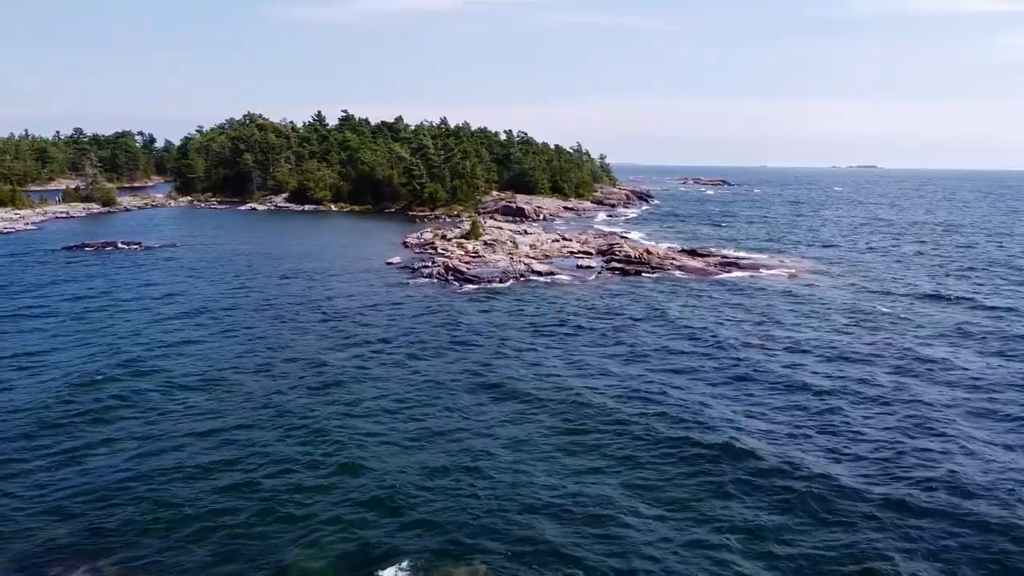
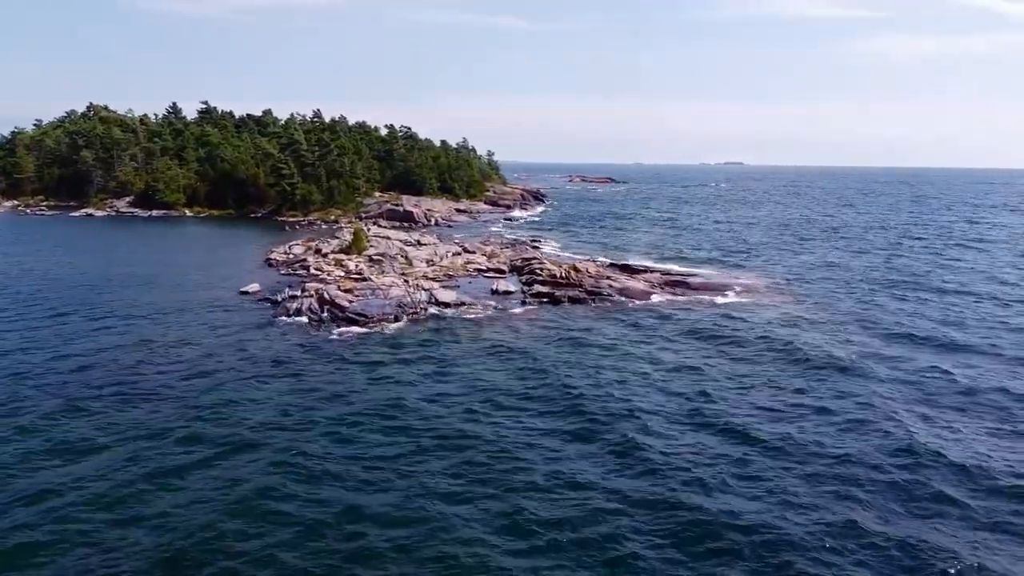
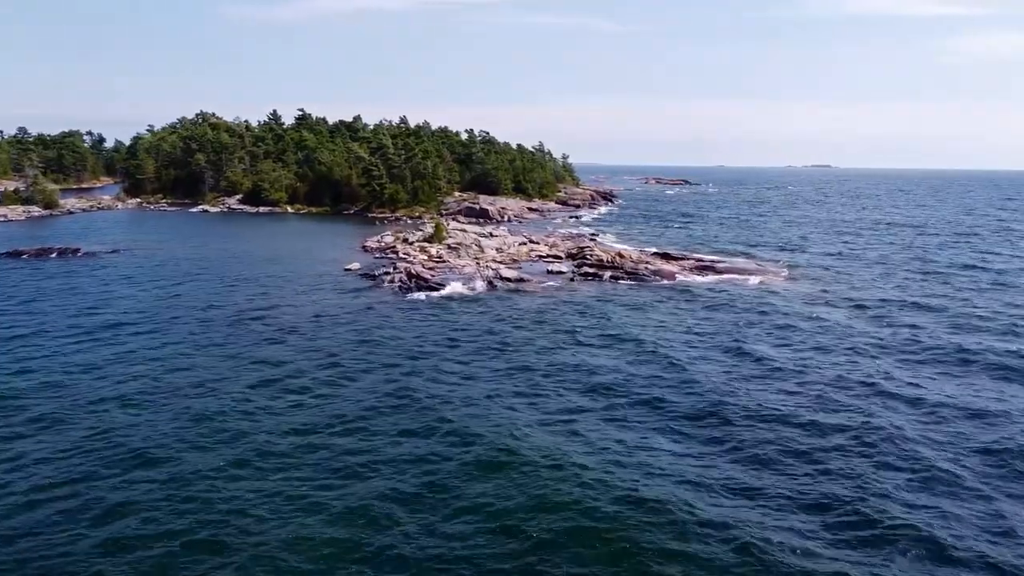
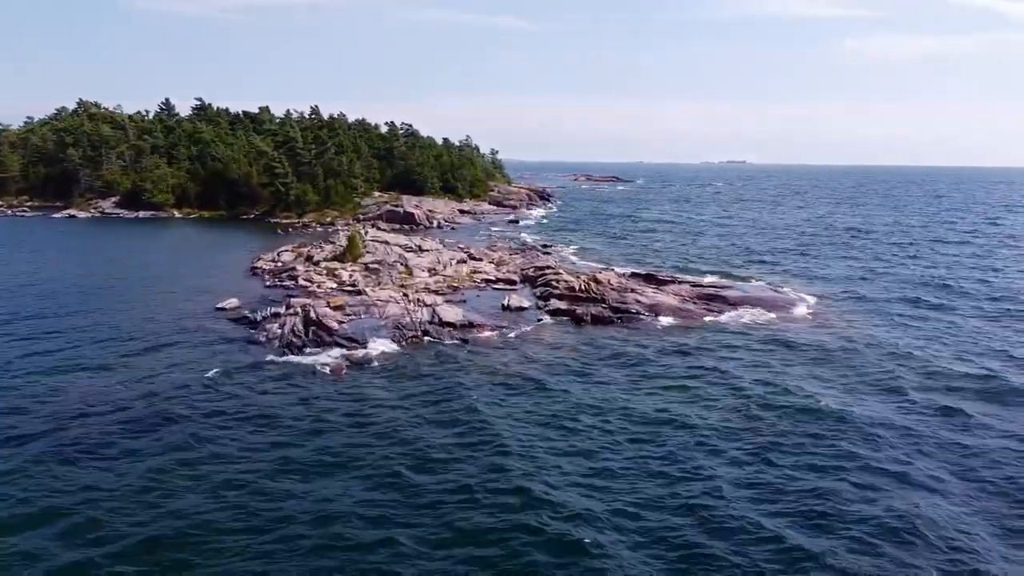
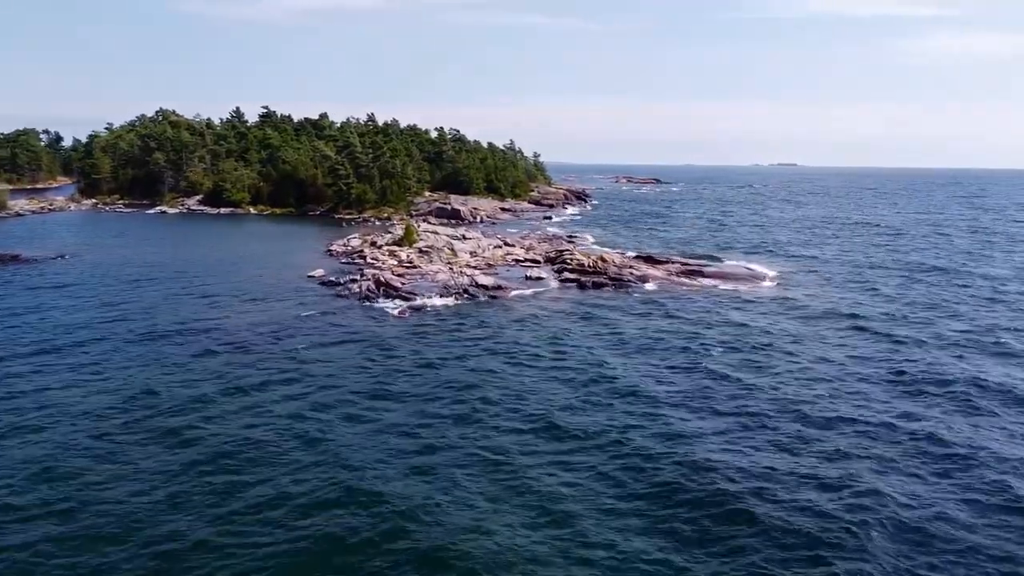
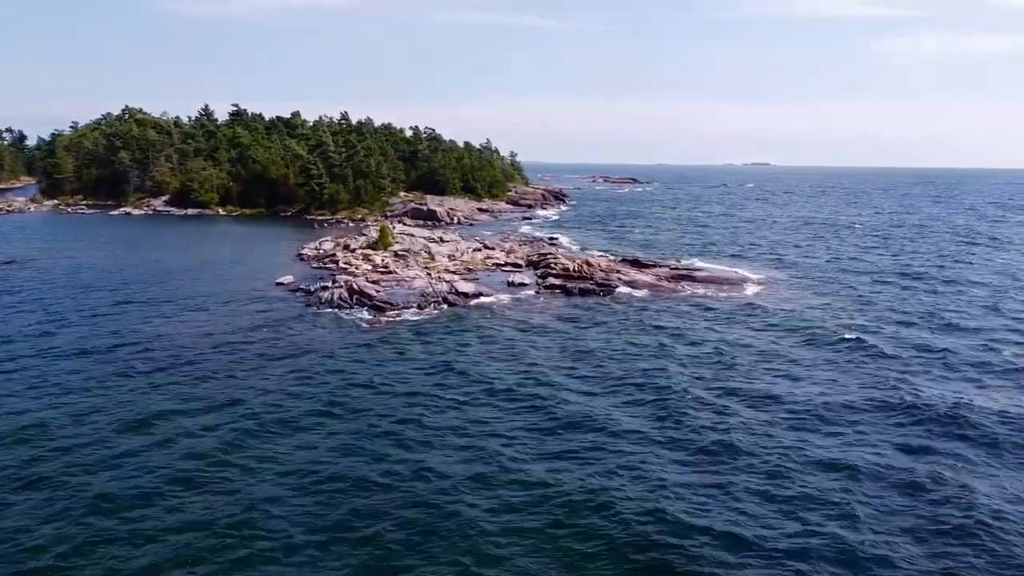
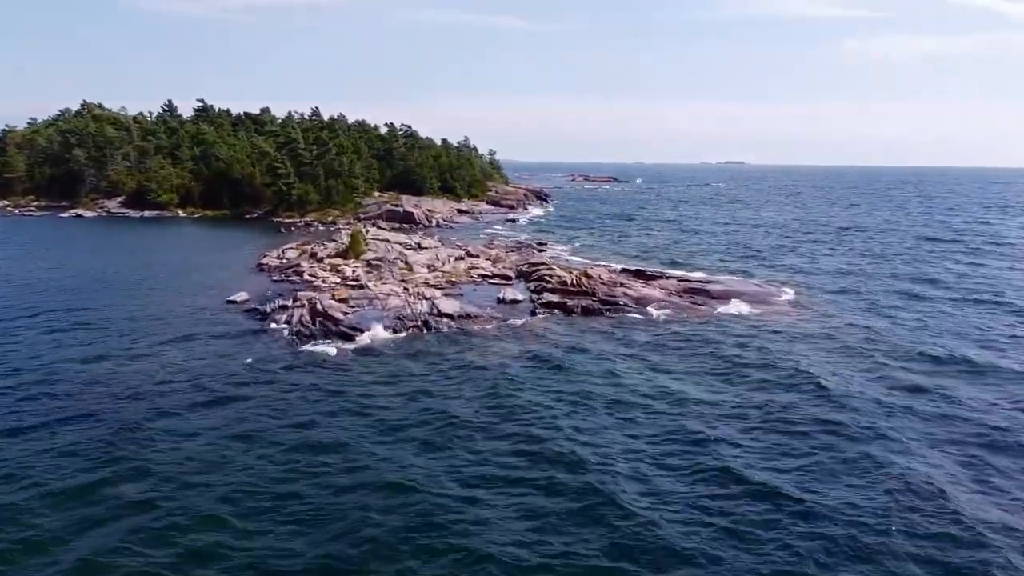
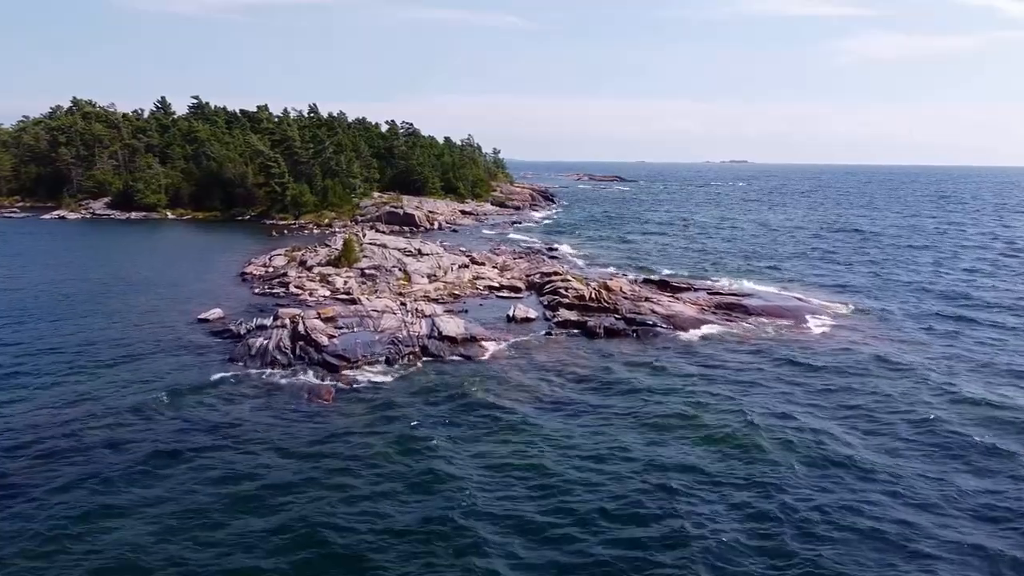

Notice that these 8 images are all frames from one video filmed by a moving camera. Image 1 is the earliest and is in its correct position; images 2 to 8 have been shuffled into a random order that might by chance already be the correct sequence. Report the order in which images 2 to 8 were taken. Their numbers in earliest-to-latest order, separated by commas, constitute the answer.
3, 5, 6, 2, 7, 4, 8
